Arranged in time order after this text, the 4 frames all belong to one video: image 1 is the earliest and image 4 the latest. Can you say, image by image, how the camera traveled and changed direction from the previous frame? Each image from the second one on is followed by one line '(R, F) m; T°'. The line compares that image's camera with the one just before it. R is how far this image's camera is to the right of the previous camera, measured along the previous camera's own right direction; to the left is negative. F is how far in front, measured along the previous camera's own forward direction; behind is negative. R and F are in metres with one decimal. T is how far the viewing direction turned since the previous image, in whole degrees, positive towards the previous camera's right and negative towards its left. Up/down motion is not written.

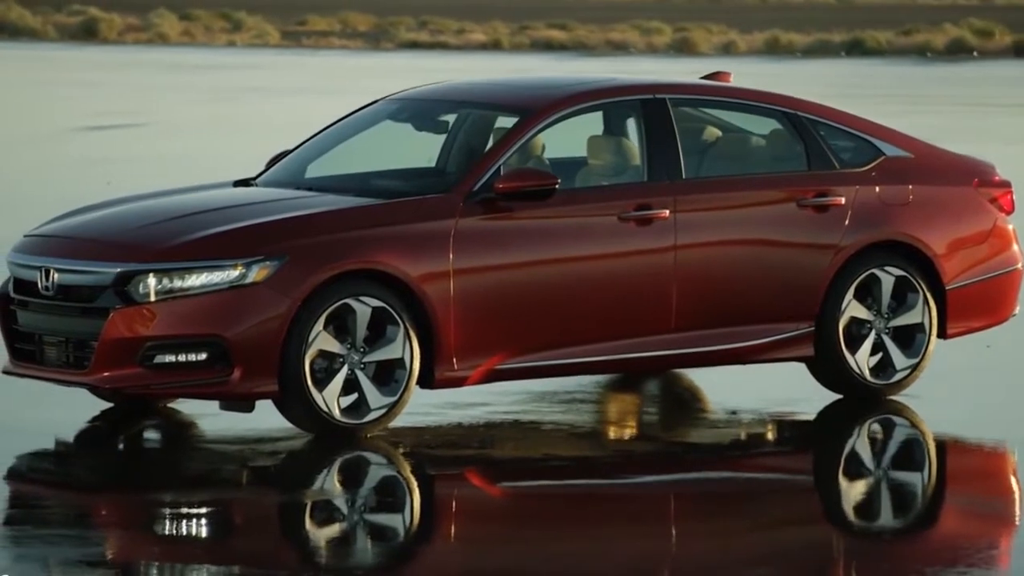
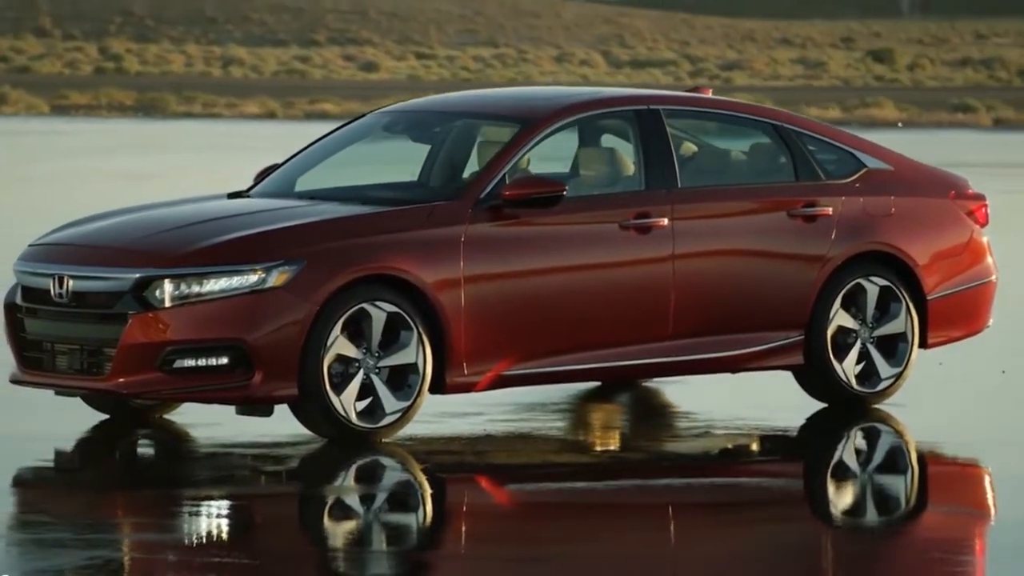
(-0.9, -0.1) m; +4°
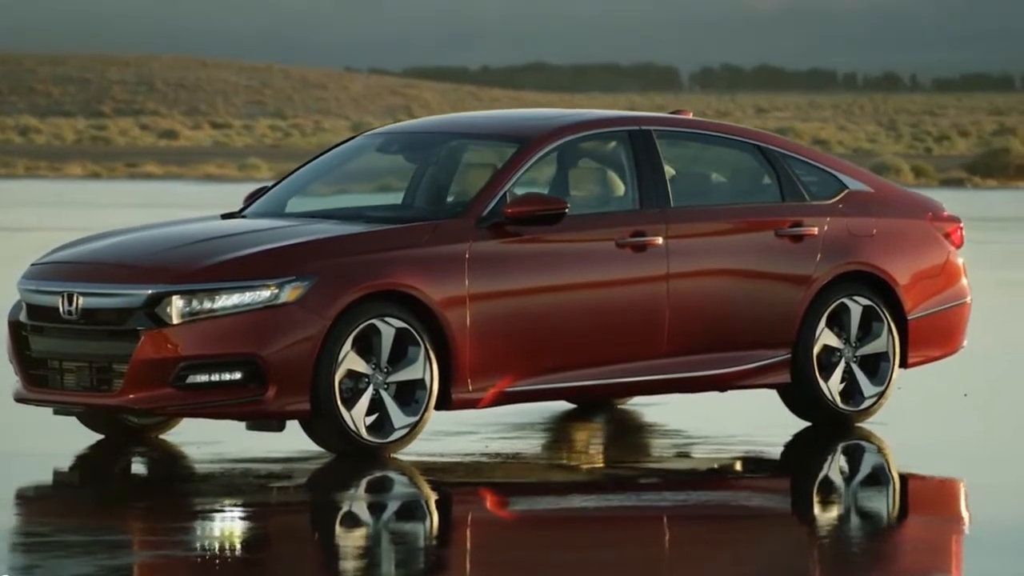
(-0.7, -0.1) m; +4°
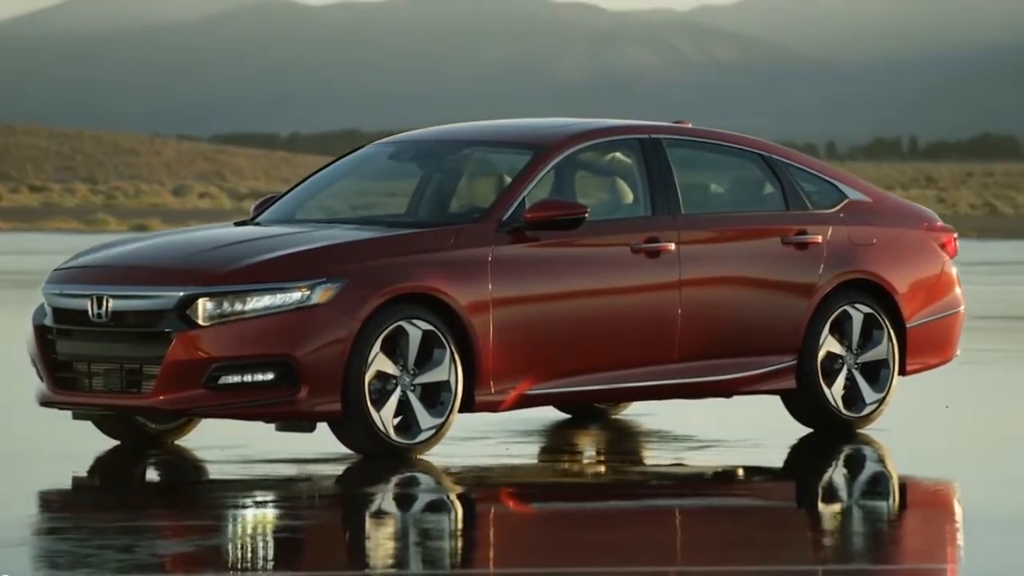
(-0.7, -0.1) m; +3°
